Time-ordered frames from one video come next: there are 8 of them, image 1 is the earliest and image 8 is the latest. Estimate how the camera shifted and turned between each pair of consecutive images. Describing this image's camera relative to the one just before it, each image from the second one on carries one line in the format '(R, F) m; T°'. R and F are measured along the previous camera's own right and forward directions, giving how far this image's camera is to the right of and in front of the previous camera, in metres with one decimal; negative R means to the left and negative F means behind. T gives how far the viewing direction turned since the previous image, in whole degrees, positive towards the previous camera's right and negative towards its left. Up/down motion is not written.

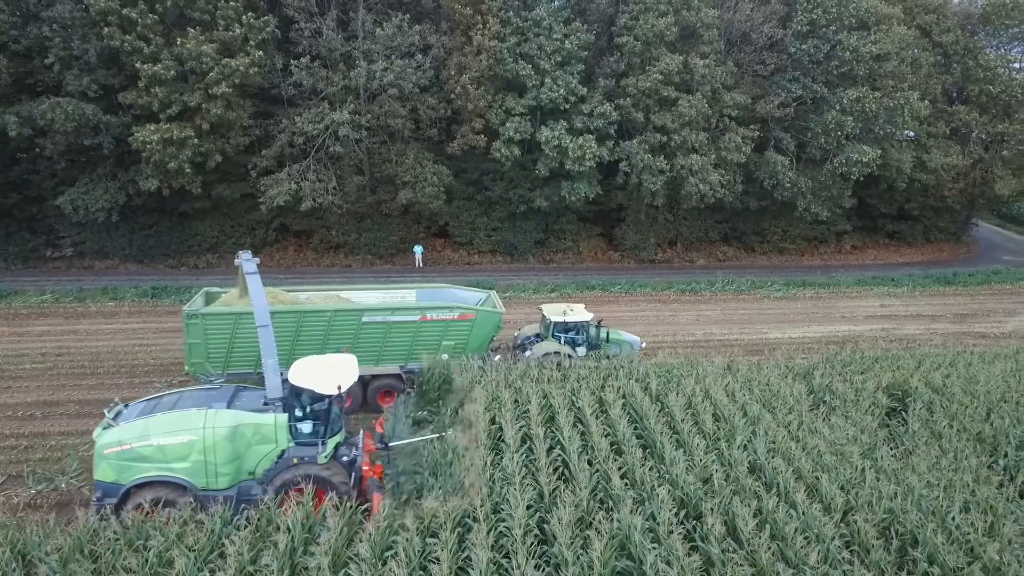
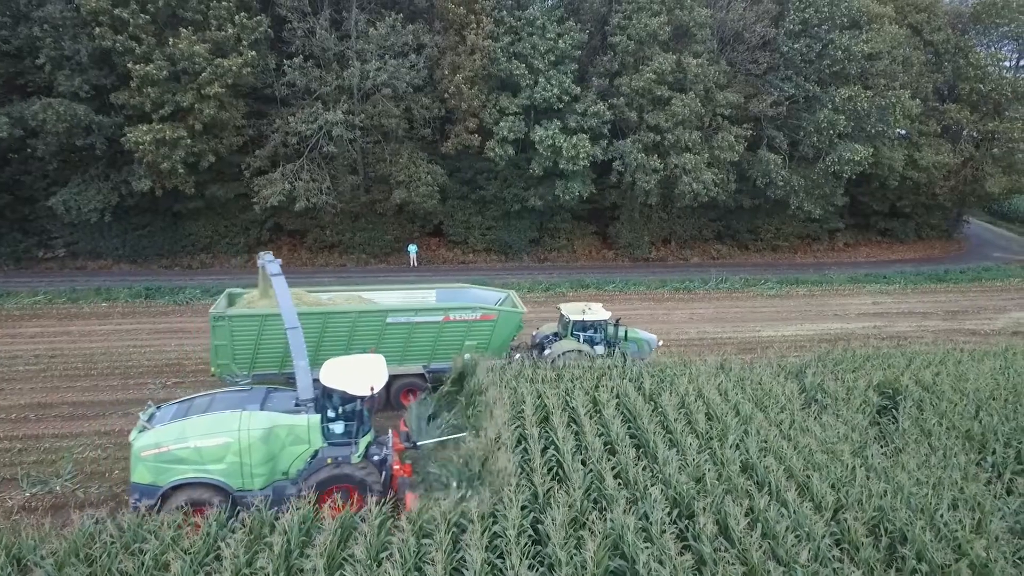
(0.0, 0.0) m; 0°
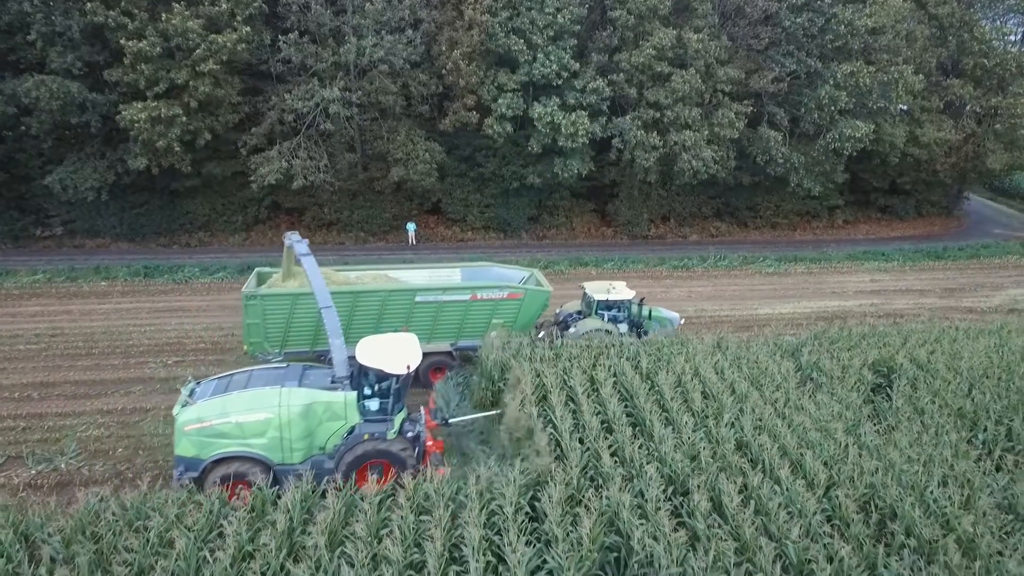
(0.0, 0.0) m; 0°
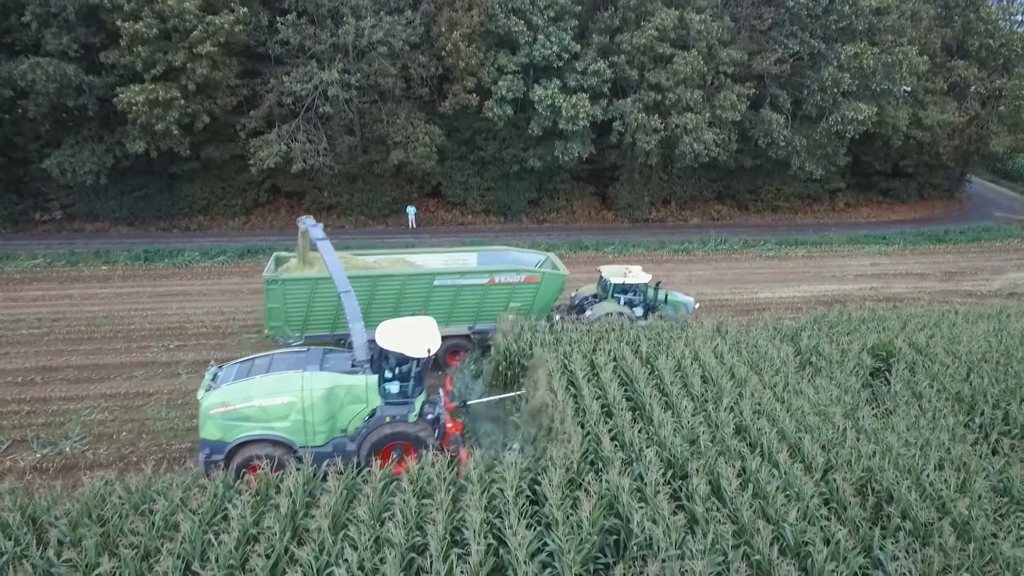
(0.0, 0.0) m; 0°
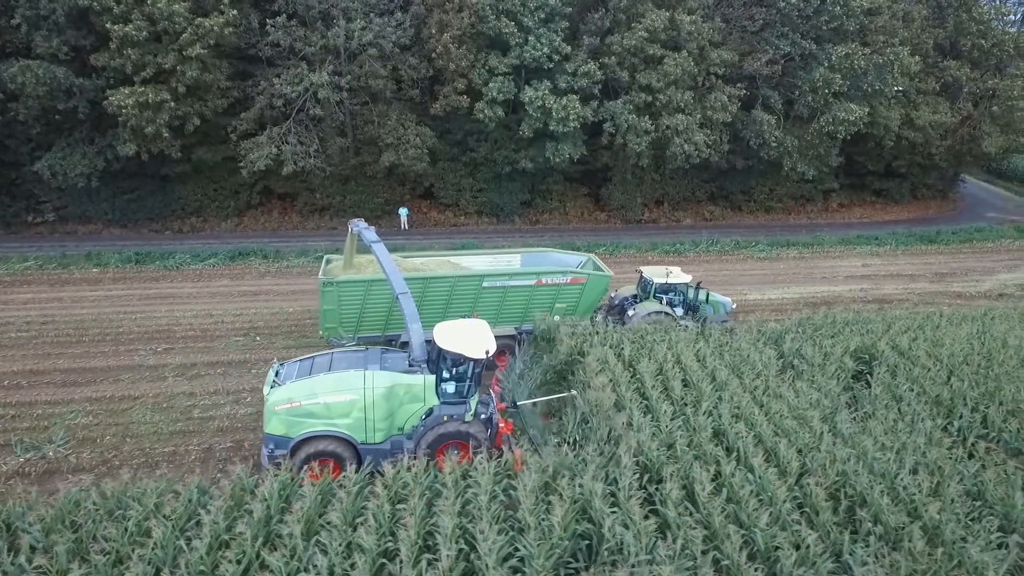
(+0.3, 0.0) m; 0°
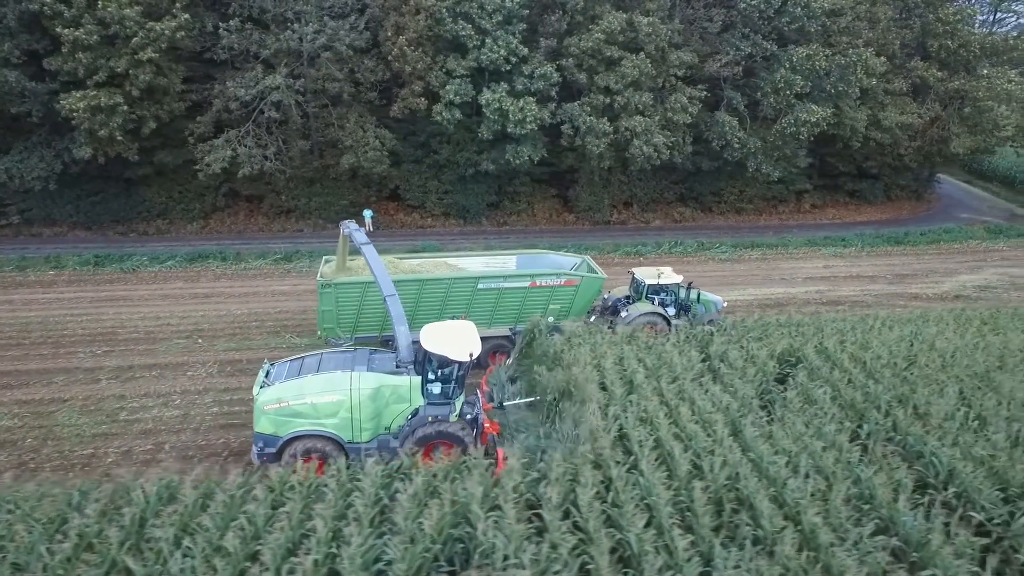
(+1.3, 0.0) m; 0°
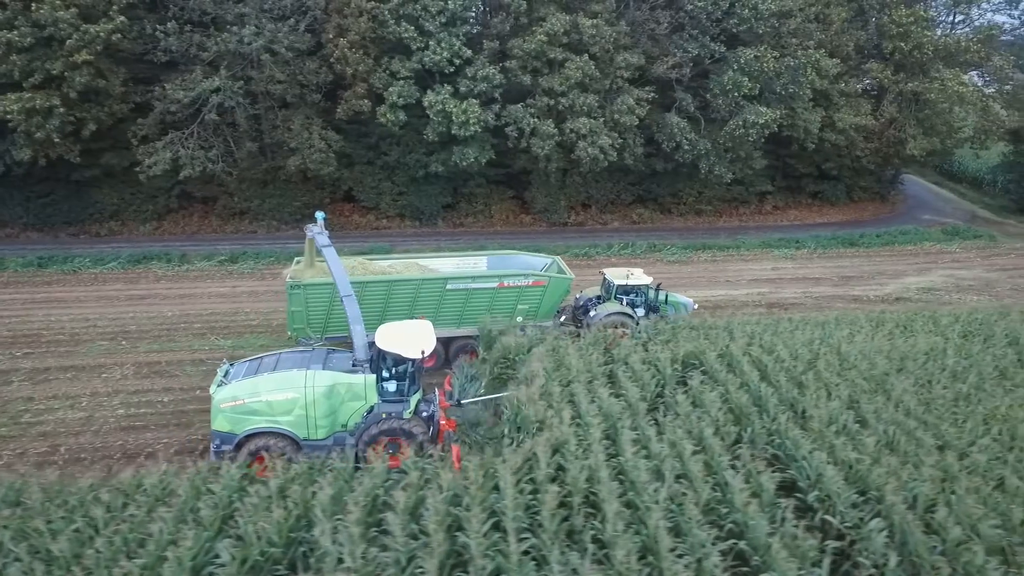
(+1.7, 0.0) m; 0°
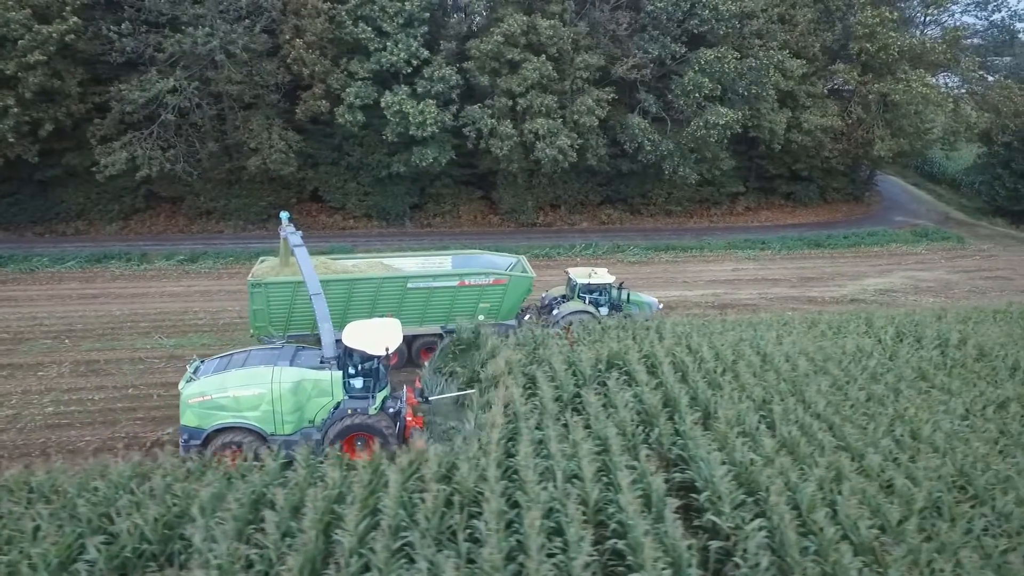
(+1.3, 0.0) m; 0°
